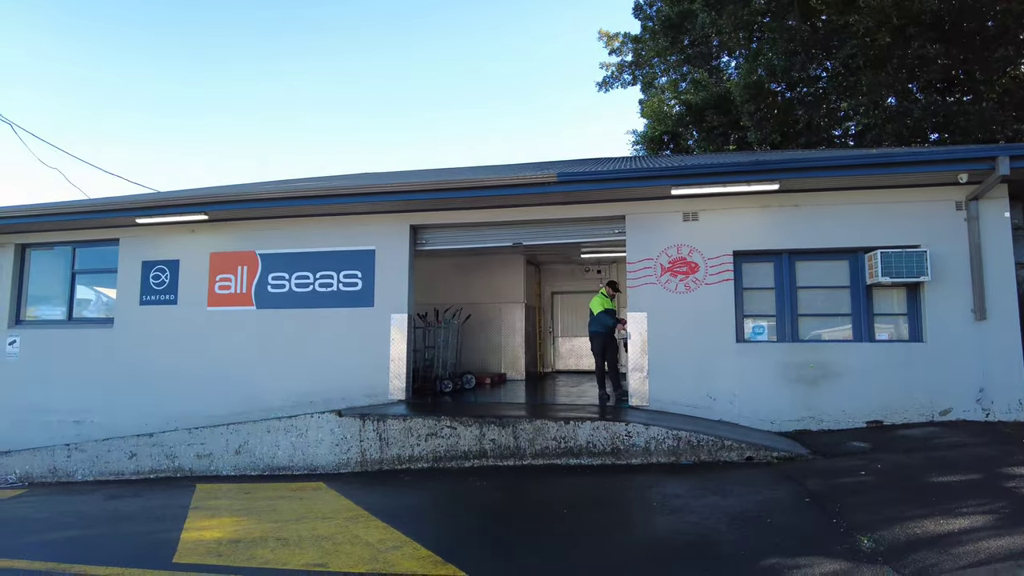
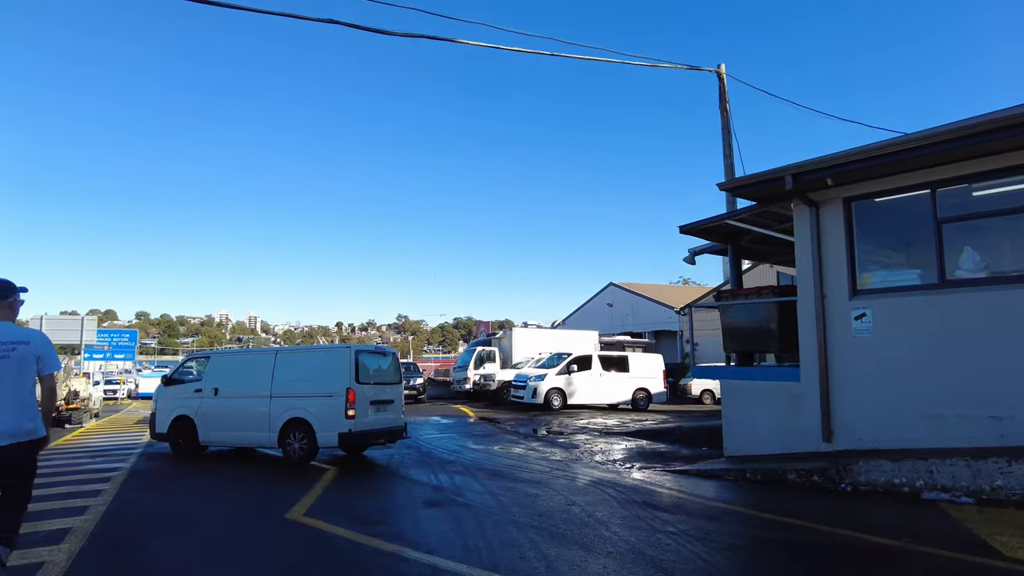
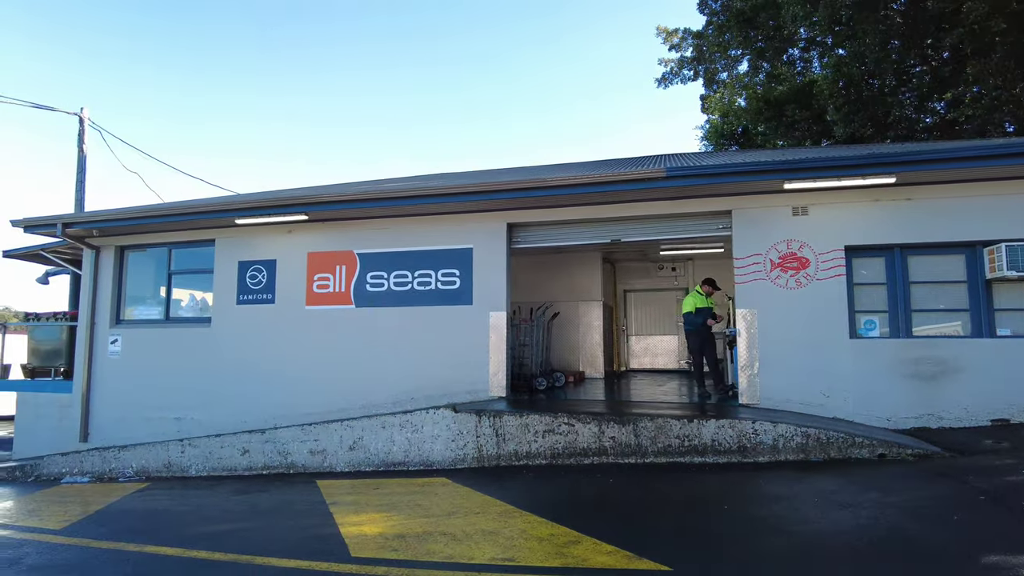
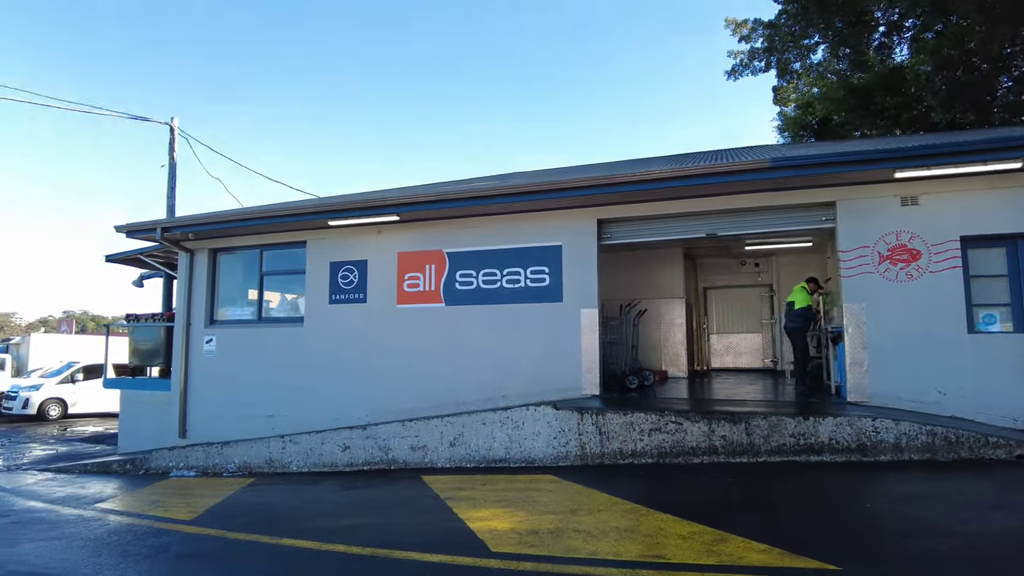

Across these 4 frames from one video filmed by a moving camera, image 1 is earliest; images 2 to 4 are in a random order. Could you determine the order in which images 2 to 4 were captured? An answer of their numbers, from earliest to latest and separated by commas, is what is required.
3, 4, 2
